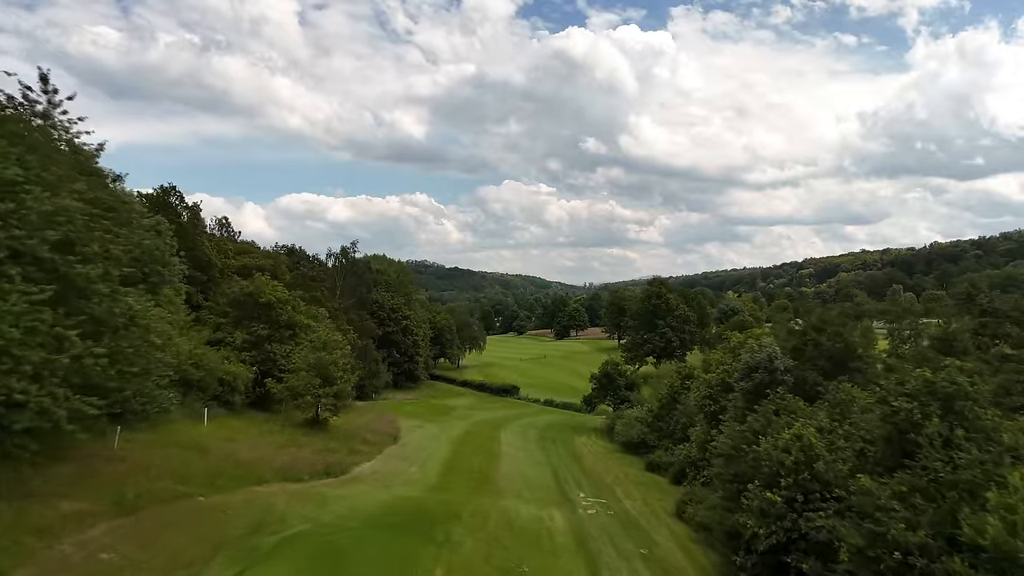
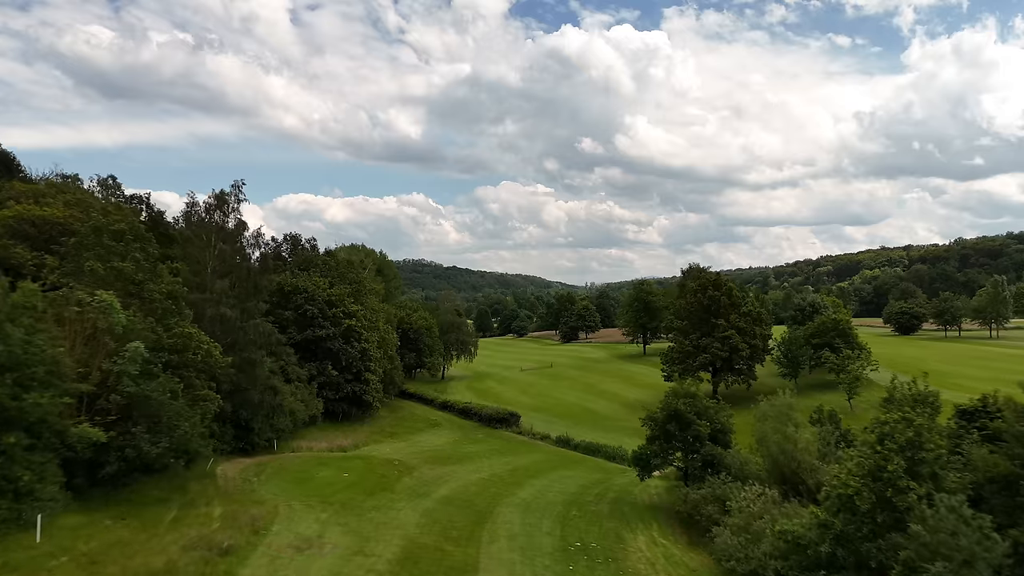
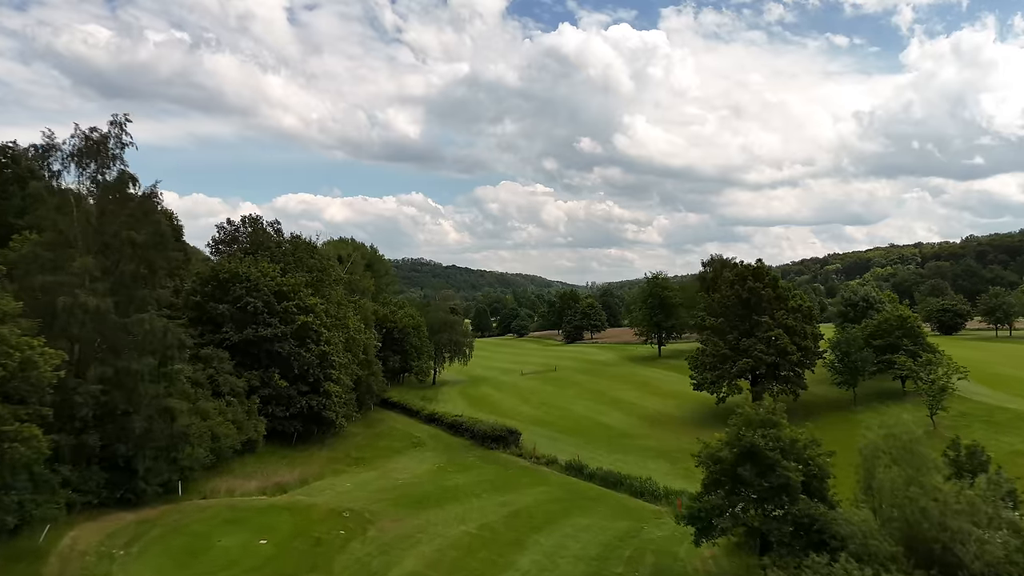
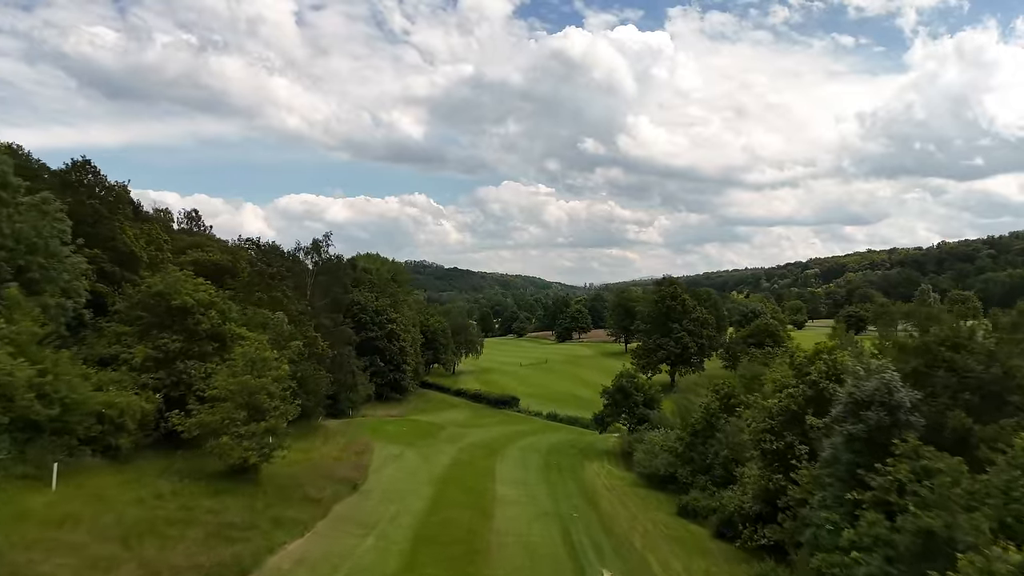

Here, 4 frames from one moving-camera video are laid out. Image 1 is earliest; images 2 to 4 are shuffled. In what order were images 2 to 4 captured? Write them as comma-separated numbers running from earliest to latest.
4, 2, 3
